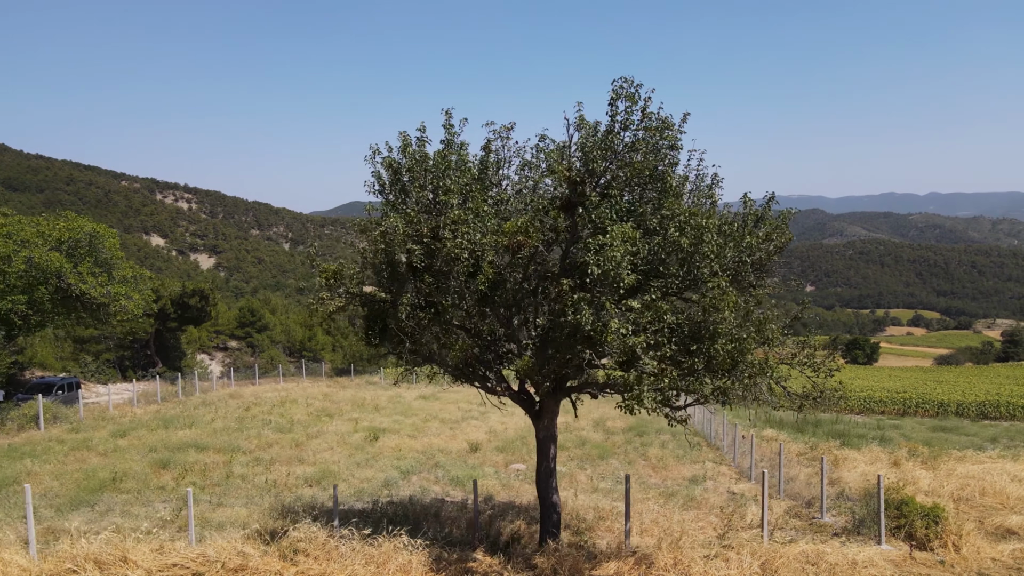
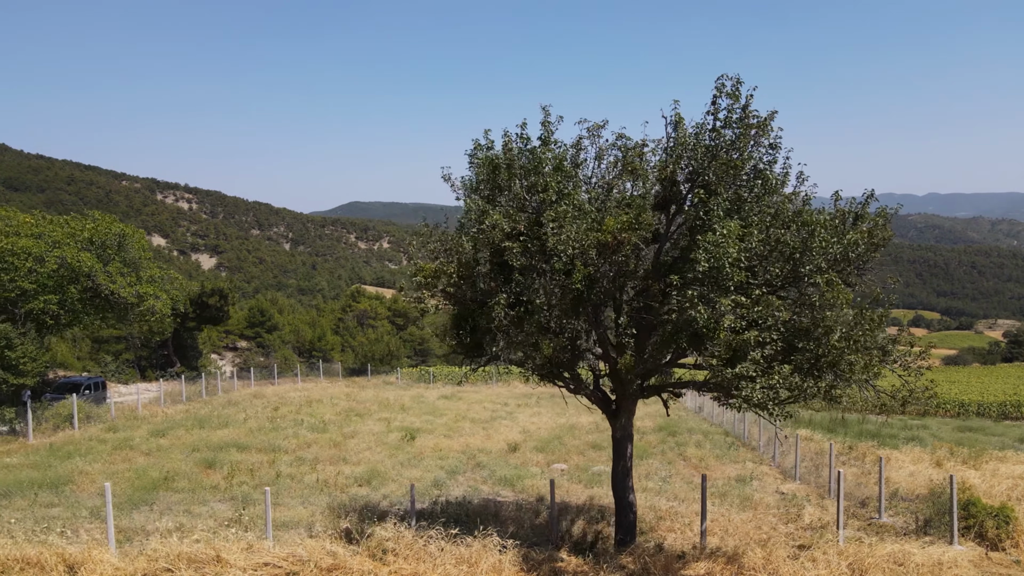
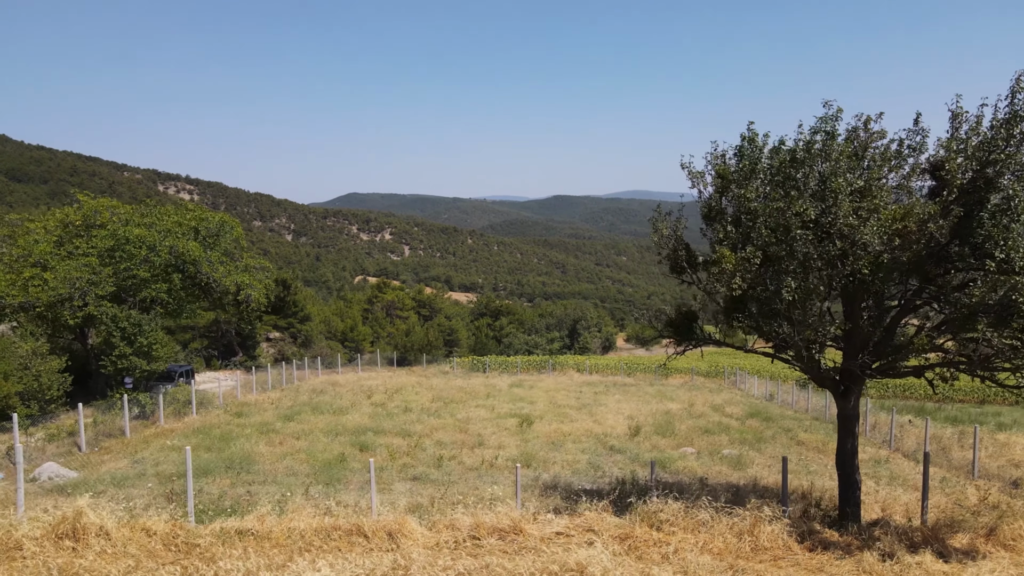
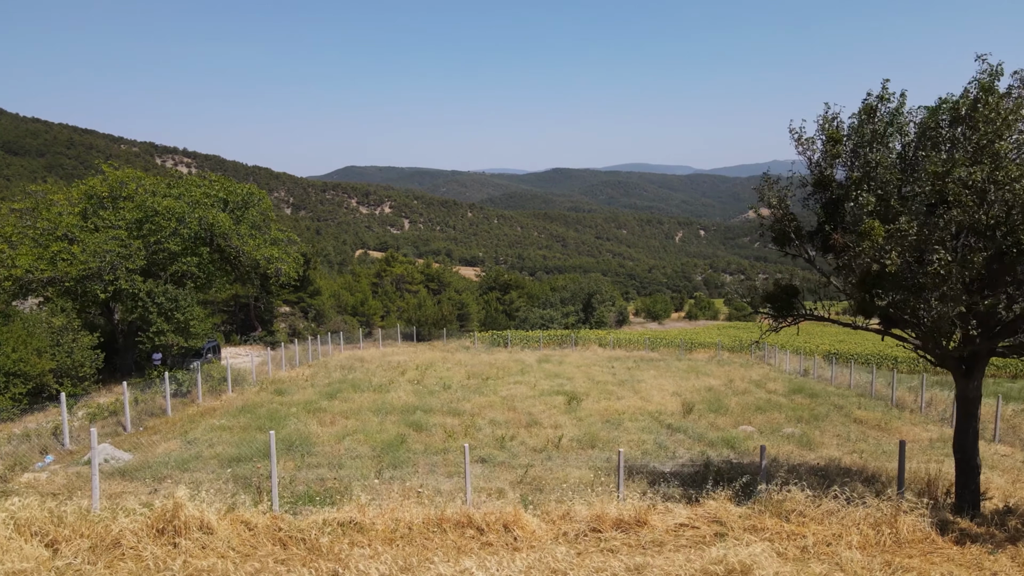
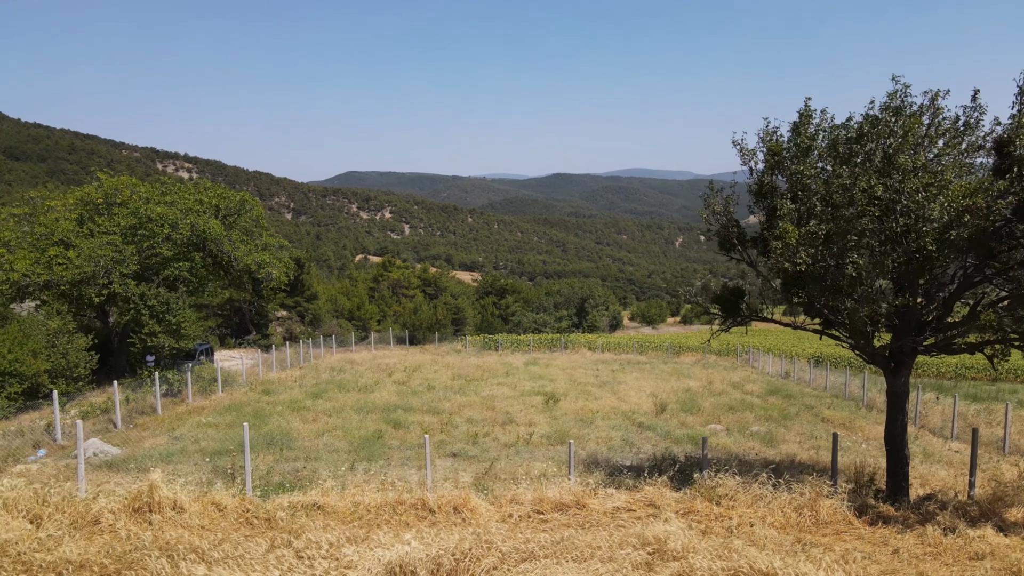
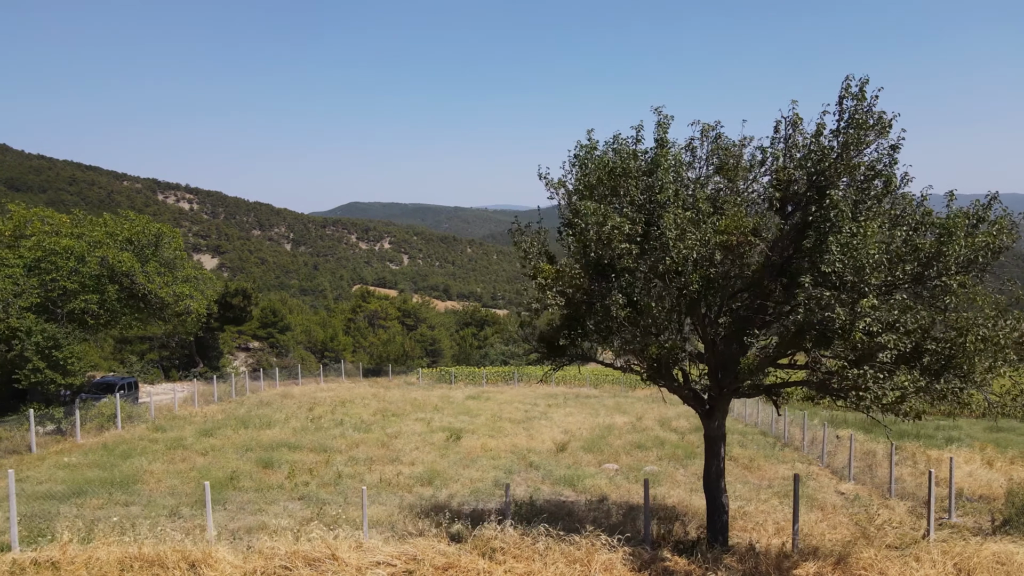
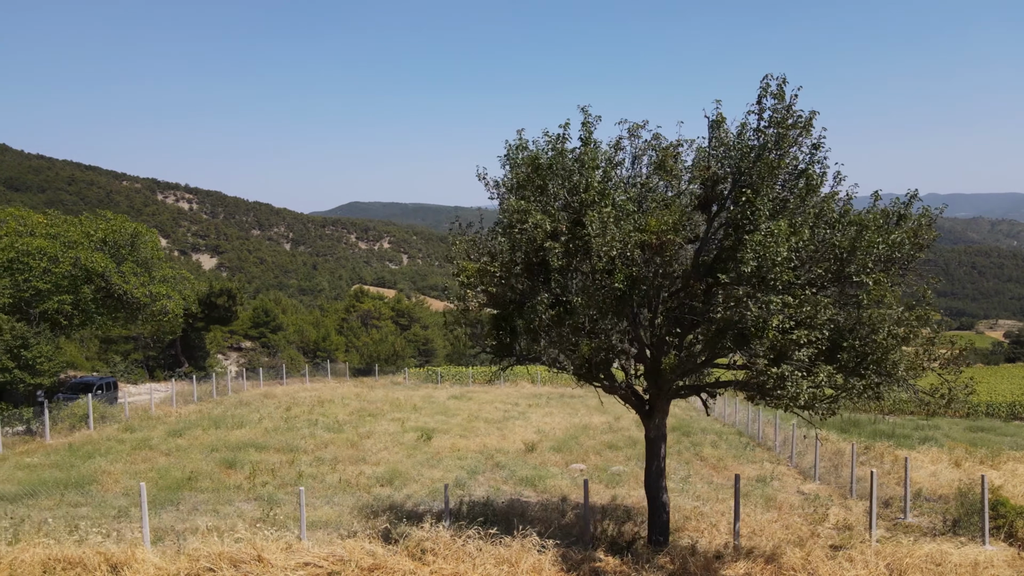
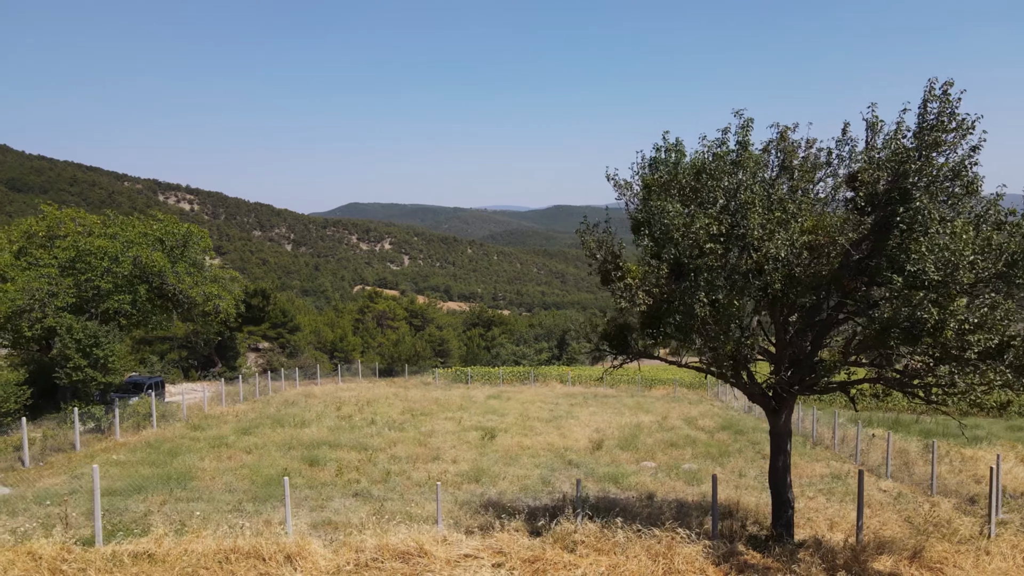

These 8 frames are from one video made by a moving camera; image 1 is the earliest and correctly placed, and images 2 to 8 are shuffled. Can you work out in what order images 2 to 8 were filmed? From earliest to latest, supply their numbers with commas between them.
2, 7, 6, 8, 3, 5, 4
